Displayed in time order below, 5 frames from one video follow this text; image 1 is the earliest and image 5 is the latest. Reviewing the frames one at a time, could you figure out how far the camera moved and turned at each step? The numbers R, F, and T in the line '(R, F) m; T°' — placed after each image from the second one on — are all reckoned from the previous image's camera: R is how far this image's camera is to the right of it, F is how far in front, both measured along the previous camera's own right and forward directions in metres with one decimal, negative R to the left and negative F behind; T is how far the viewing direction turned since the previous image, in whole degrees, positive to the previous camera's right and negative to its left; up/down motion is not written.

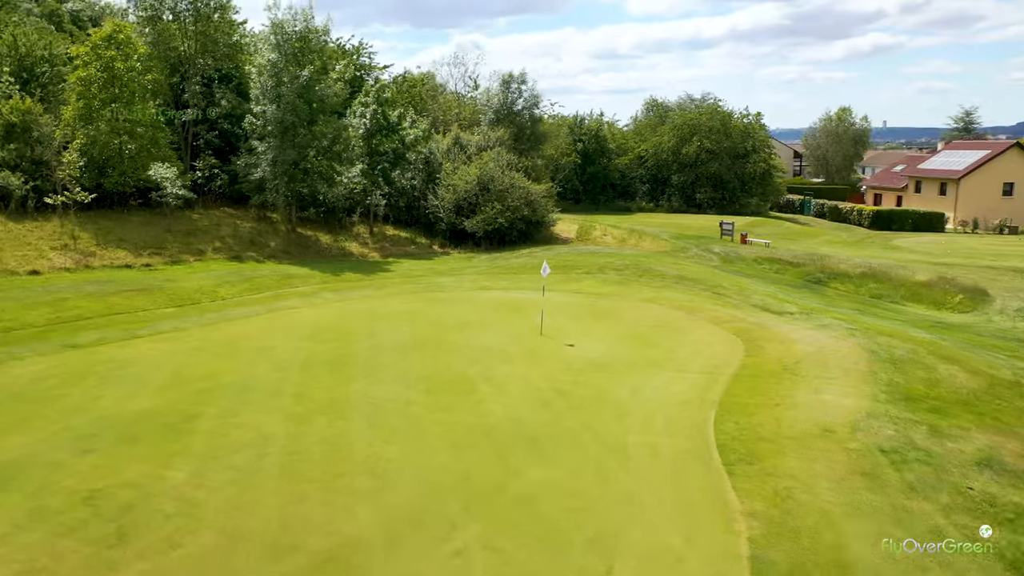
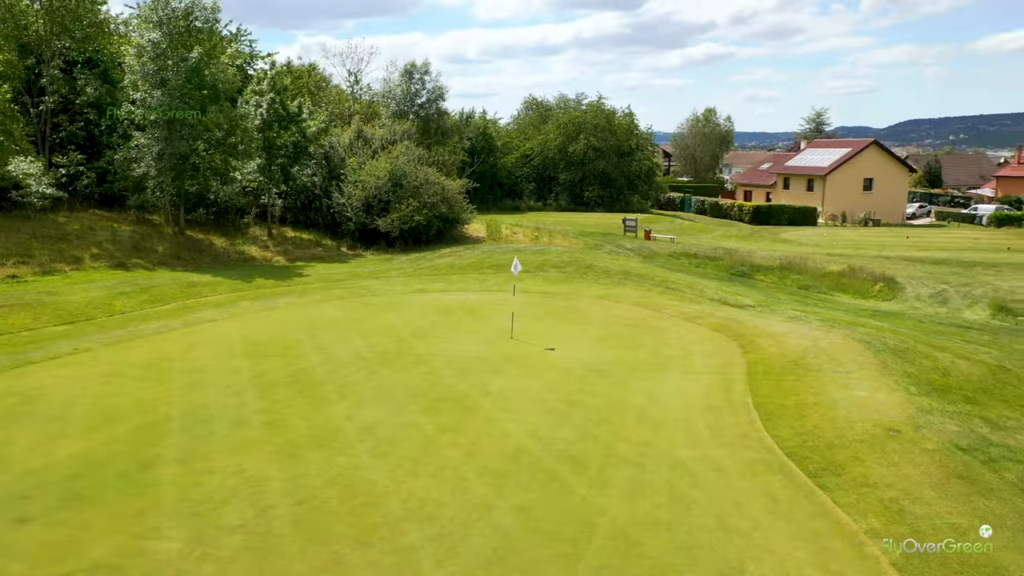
(-2.5, +2.4) m; +10°
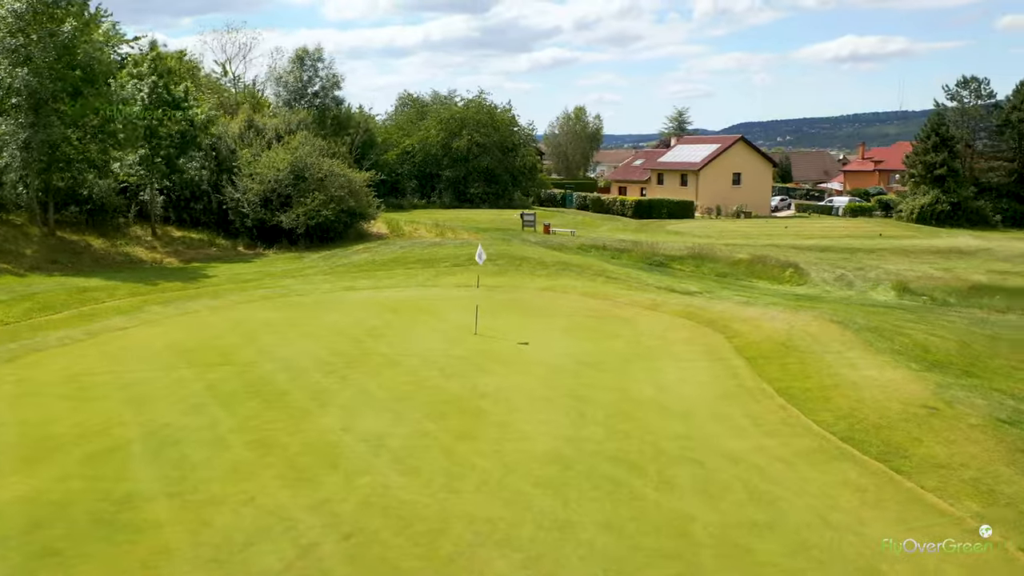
(-2.2, +1.7) m; +10°
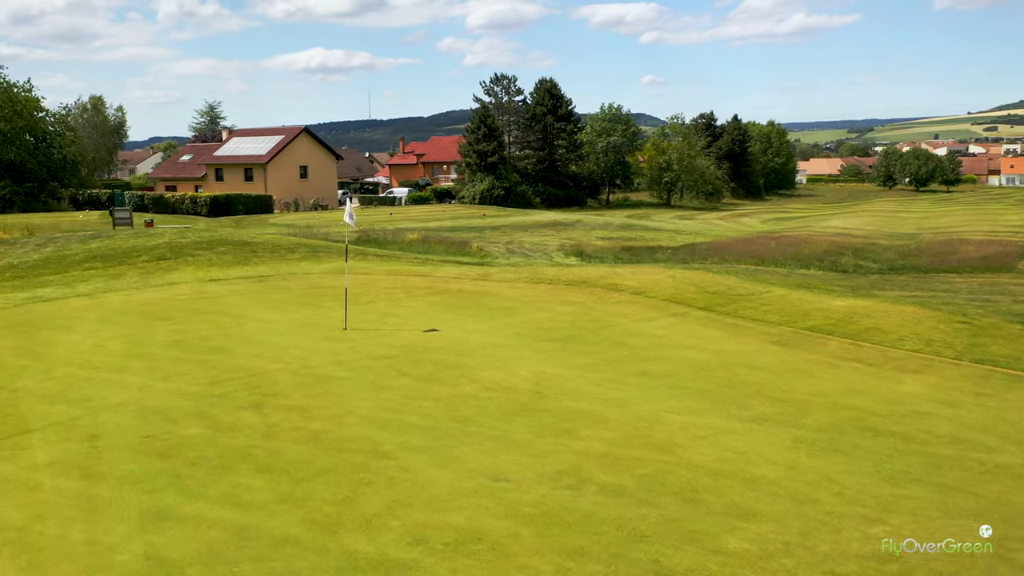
(-5.5, +6.0) m; +34°
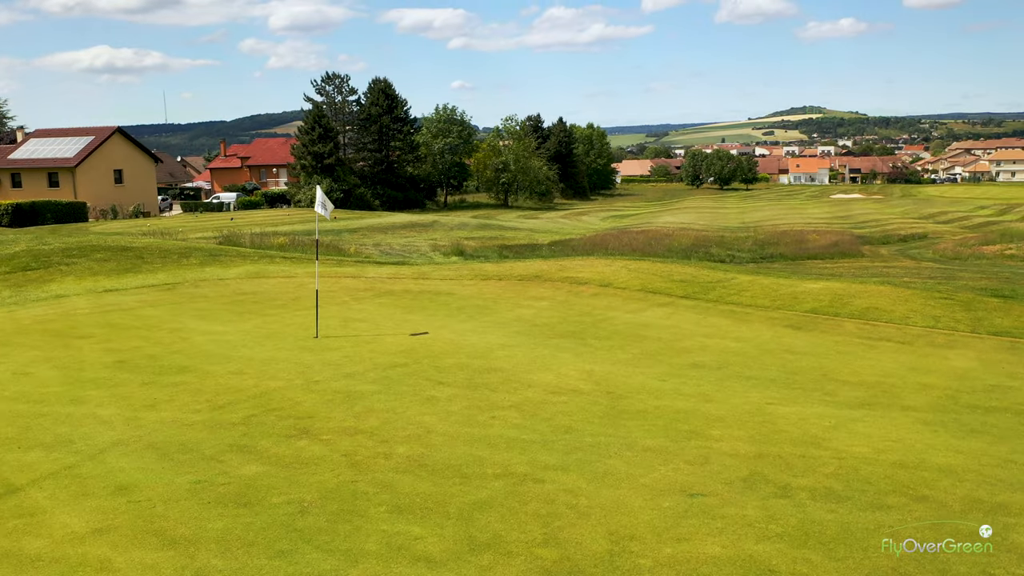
(-2.3, +1.3) m; +13°
